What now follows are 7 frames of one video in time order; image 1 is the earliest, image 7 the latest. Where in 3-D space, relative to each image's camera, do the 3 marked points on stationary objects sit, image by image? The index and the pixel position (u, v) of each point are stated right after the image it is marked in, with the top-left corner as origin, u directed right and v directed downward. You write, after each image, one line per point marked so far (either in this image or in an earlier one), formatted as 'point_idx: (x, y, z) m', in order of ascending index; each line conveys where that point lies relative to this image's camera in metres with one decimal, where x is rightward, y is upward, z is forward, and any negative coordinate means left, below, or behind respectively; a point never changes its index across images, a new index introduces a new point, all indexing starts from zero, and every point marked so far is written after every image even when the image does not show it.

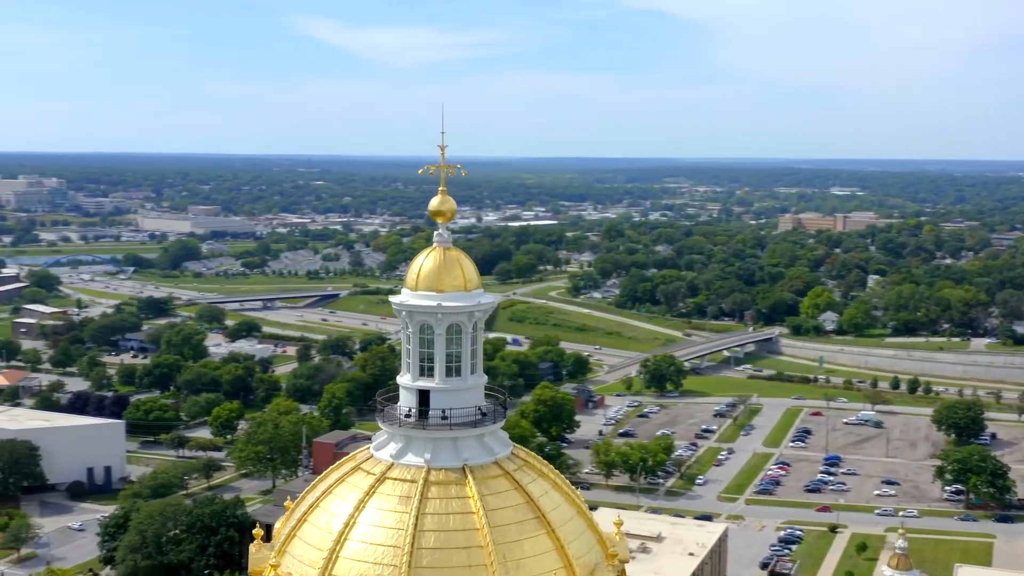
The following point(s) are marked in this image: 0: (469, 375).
0: (-0.3, -0.6, +9.2) m
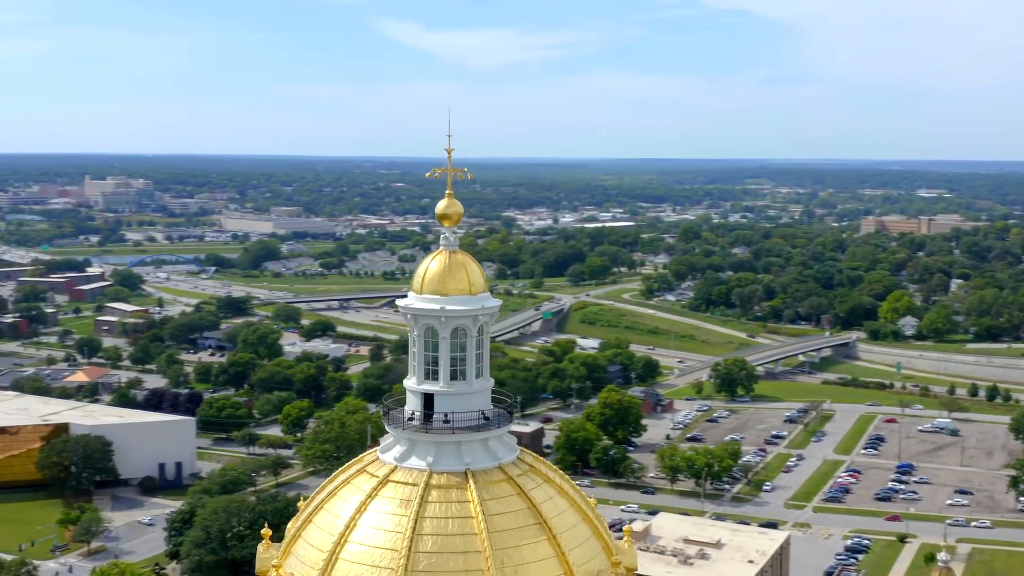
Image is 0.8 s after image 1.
0: (-0.3, -0.7, +9.1) m
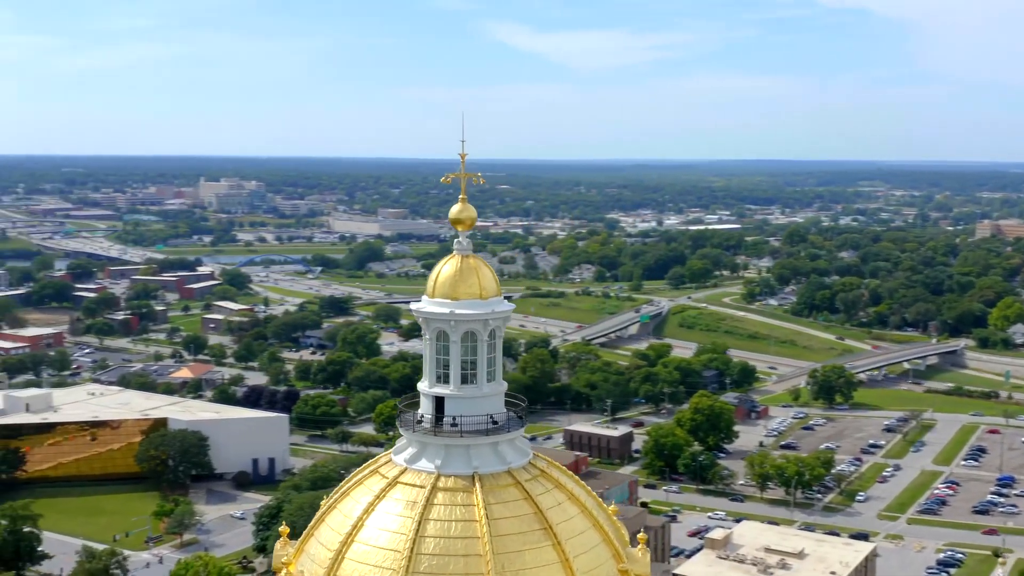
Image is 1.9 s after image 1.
0: (-0.2, -0.7, +9.2) m
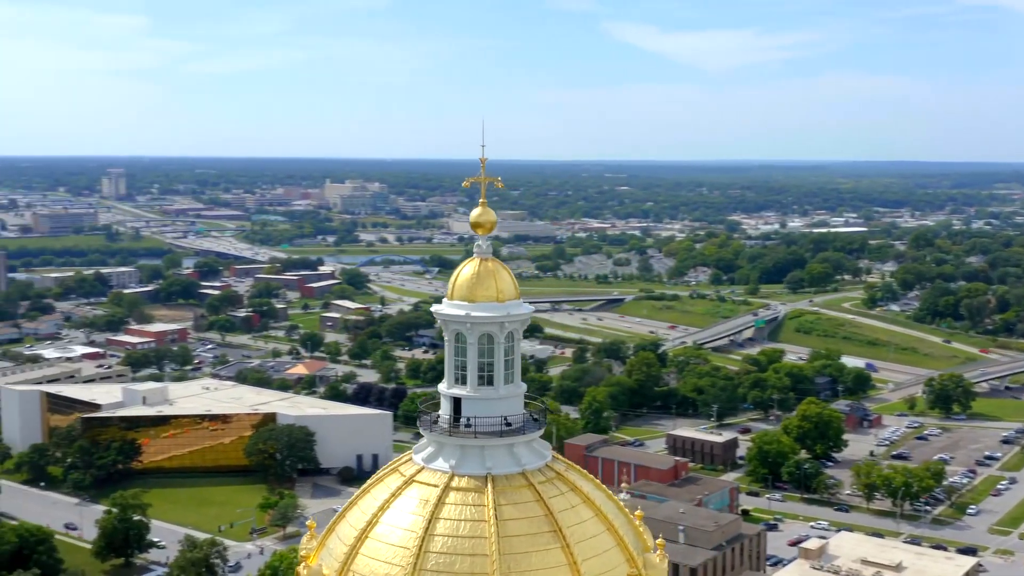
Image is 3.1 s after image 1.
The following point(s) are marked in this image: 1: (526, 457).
0: (-0.1, -0.7, +9.3) m
1: (+0.1, -1.3, +9.2) m
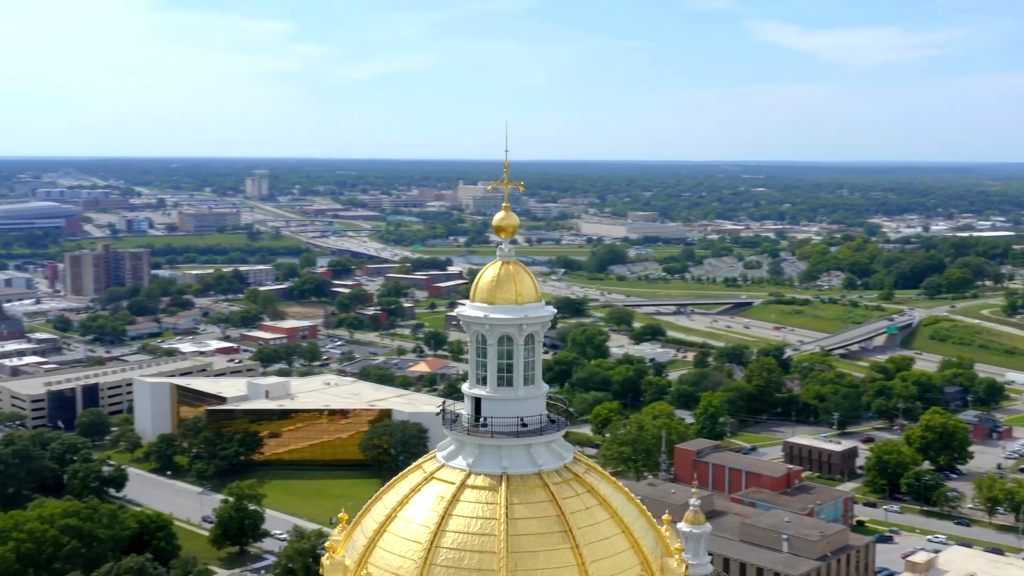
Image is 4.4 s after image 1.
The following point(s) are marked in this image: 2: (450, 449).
0: (+0.1, -0.7, +9.4) m
1: (+0.2, -1.3, +9.3) m
2: (-0.5, -1.2, +9.5) m
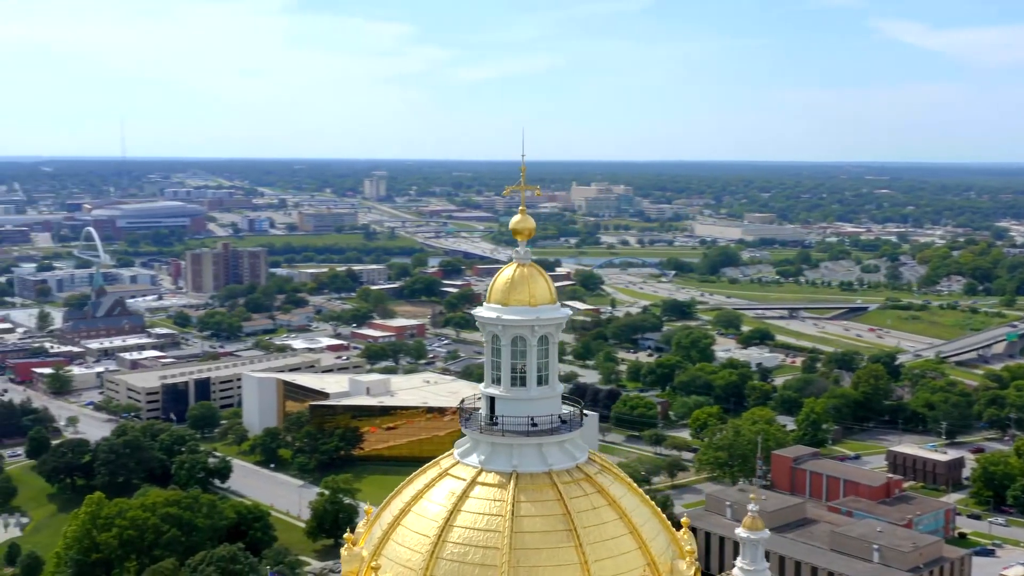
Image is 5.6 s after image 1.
0: (+0.2, -0.8, +9.5) m
1: (+0.3, -1.3, +9.5) m
2: (-0.3, -1.2, +9.8) m
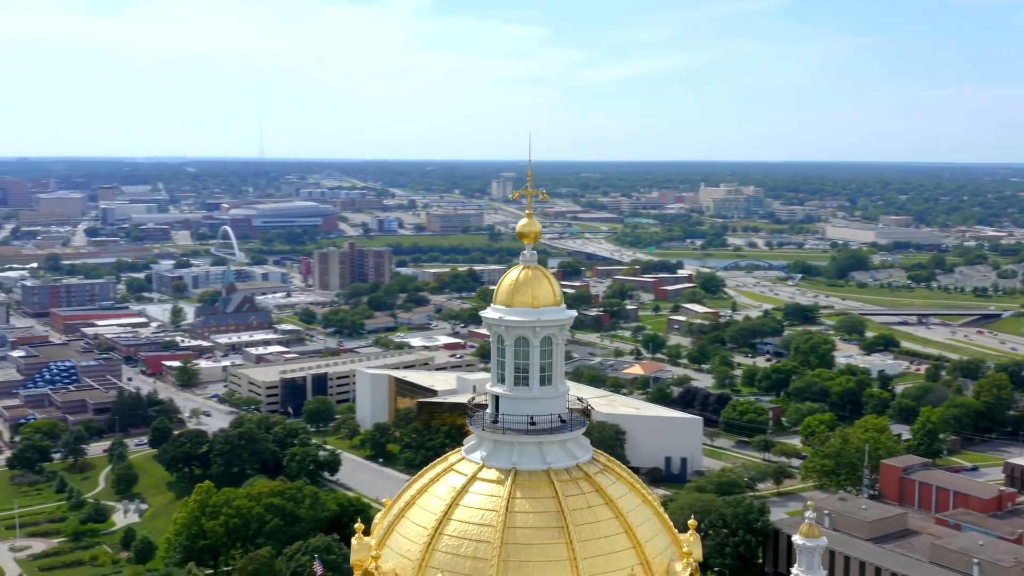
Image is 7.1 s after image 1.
0: (+0.2, -0.8, +9.7) m
1: (+0.4, -1.3, +9.7) m
2: (-0.3, -1.3, +10.0) m
